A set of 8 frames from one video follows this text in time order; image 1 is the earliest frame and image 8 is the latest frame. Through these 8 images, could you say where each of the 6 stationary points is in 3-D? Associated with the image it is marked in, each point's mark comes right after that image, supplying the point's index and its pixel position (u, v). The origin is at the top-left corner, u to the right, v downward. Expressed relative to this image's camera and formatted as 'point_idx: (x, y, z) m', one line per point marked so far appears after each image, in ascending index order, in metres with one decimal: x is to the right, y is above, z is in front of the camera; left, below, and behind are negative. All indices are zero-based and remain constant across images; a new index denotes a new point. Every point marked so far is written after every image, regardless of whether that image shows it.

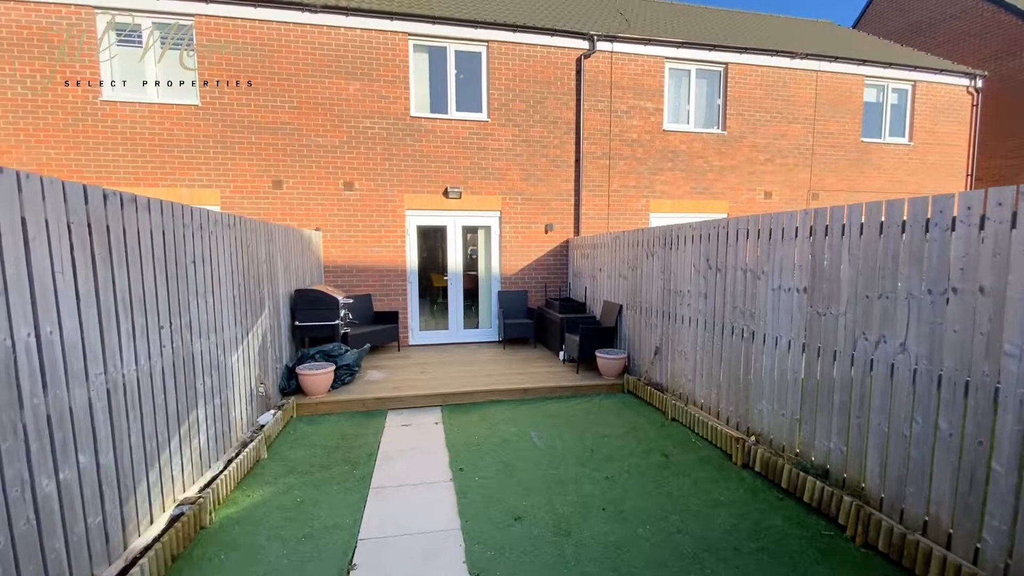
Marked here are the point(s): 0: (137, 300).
0: (-2.1, -0.1, +2.6) m
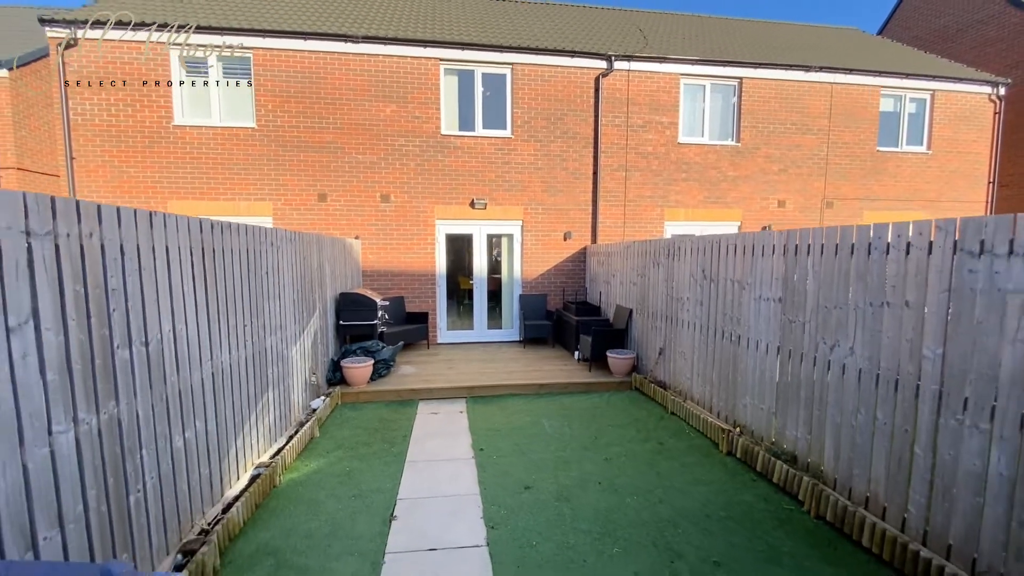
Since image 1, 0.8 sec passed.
0: (-2.0, -0.1, +3.3) m
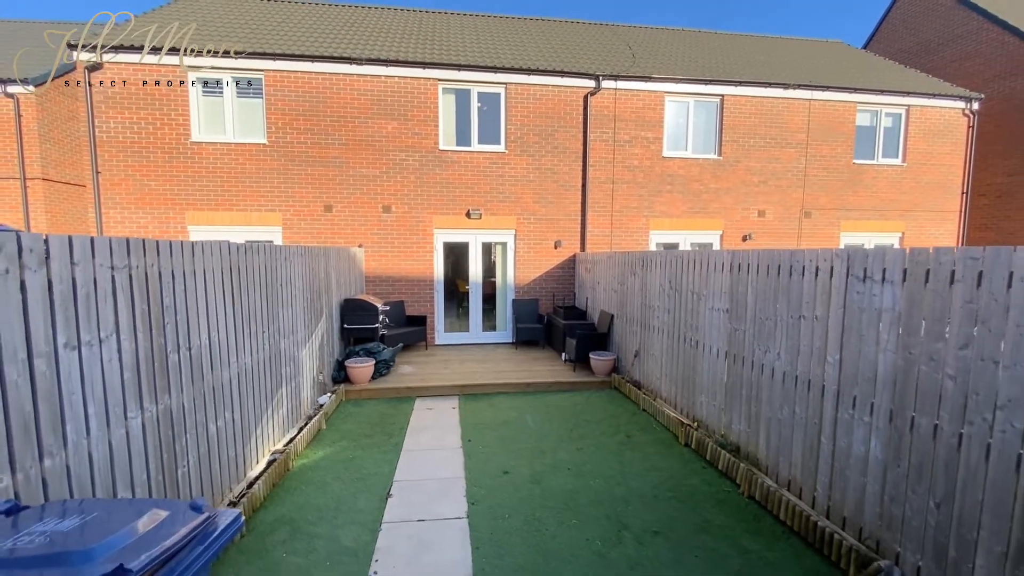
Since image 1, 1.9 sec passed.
0: (-2.2, -0.2, +3.9) m
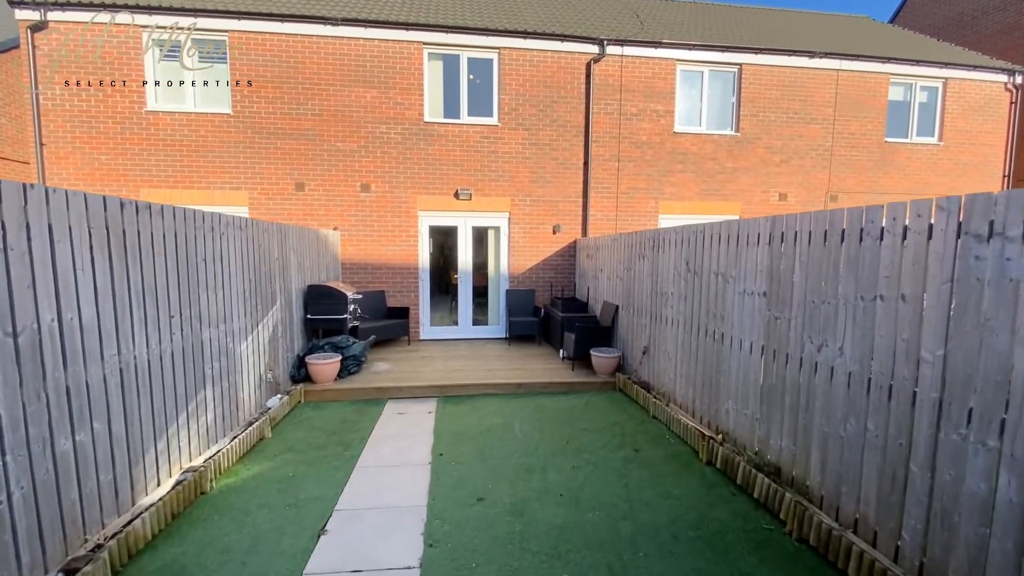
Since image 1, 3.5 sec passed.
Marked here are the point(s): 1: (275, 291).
0: (-2.3, 0.0, +3.0) m
1: (-2.5, 0.0, +5.0) m
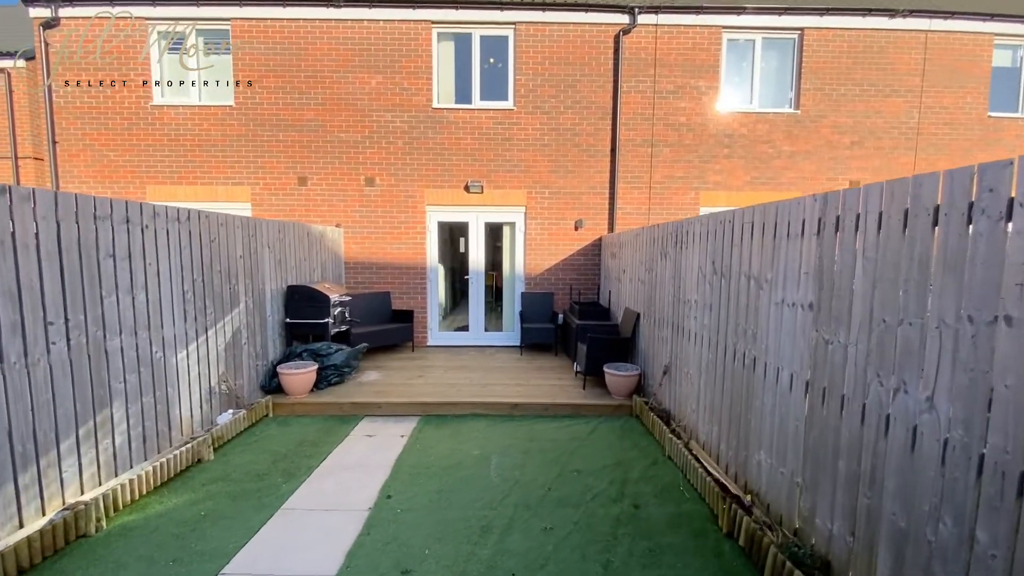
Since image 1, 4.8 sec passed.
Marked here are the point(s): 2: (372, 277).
0: (-2.7, 0.0, +2.5) m
1: (-2.6, 0.0, +4.5) m
2: (-2.2, +0.2, +7.4) m
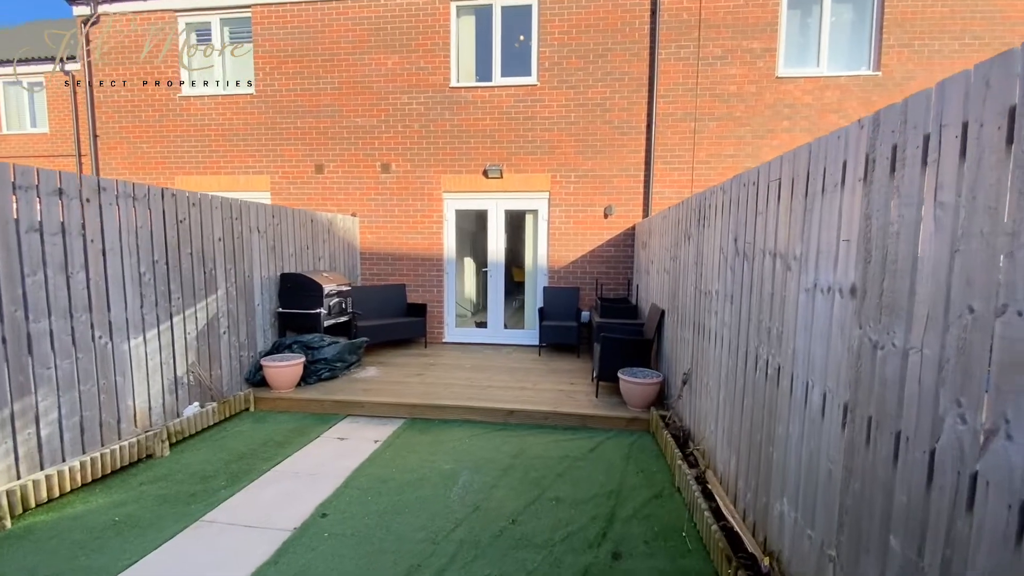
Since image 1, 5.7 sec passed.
0: (-3.0, +0.1, +2.2) m
1: (-2.7, +0.1, +4.2) m
2: (-1.9, +0.3, +7.0) m
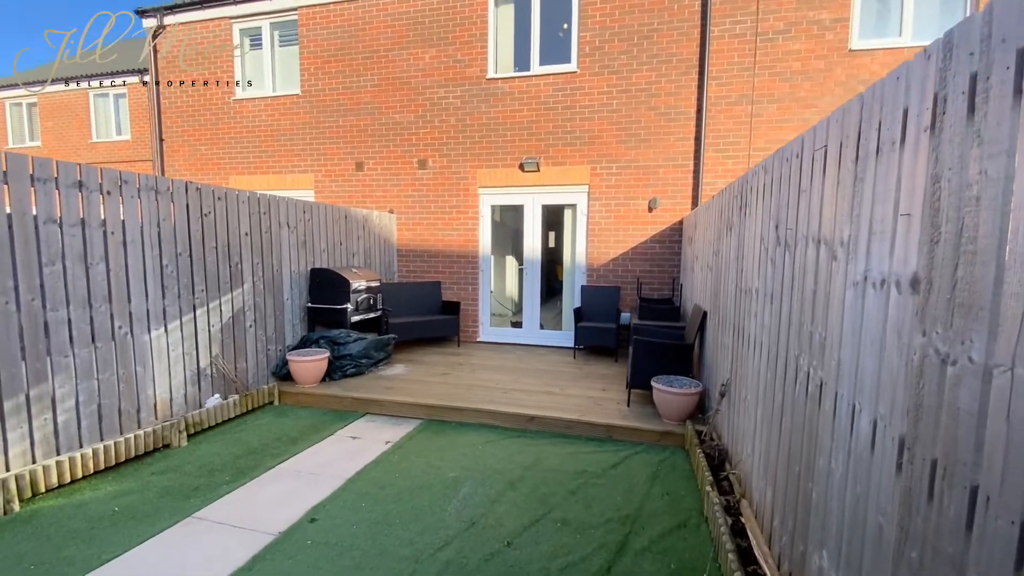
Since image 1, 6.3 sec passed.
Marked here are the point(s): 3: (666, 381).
0: (-3.0, +0.2, +2.3) m
1: (-2.5, +0.2, +4.3) m
2: (-1.3, +0.3, +6.9) m
3: (+1.3, -0.8, +3.8) m
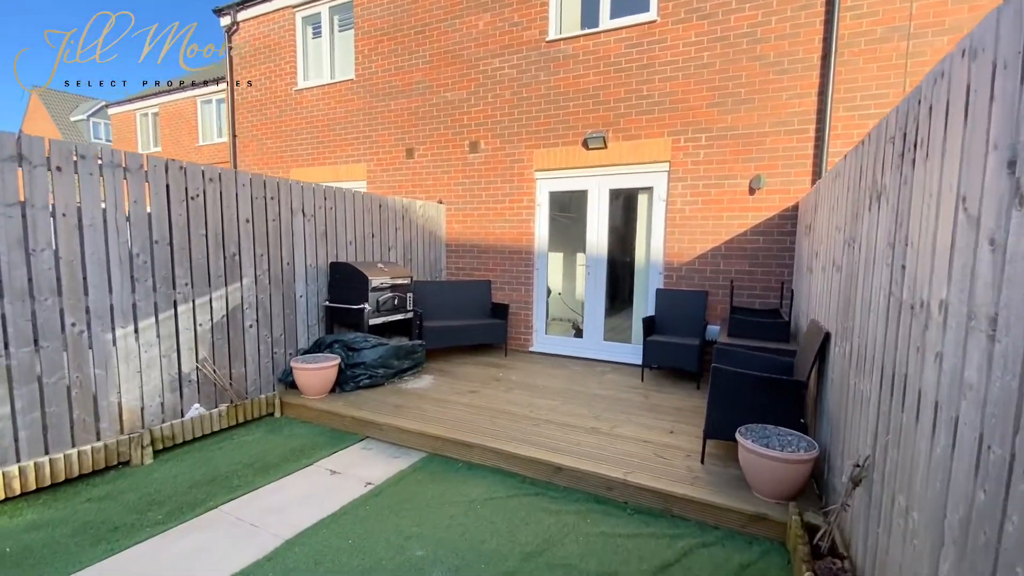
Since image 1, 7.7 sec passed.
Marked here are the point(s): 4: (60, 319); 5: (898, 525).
0: (-3.1, +0.2, +2.0) m
1: (-2.2, +0.2, +3.8) m
2: (-0.5, +0.4, +6.1) m
3: (+1.4, -0.8, +2.6) m
4: (-2.7, -0.2, +2.8) m
5: (+1.2, -0.7, +1.4) m
